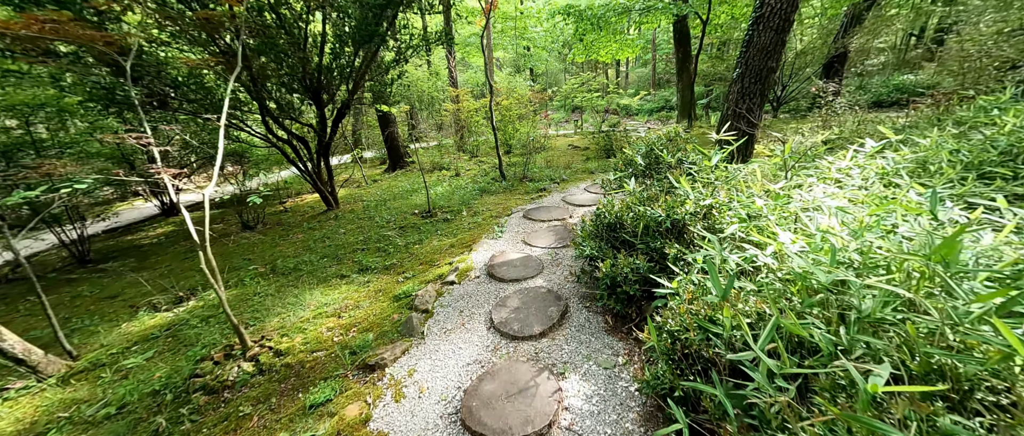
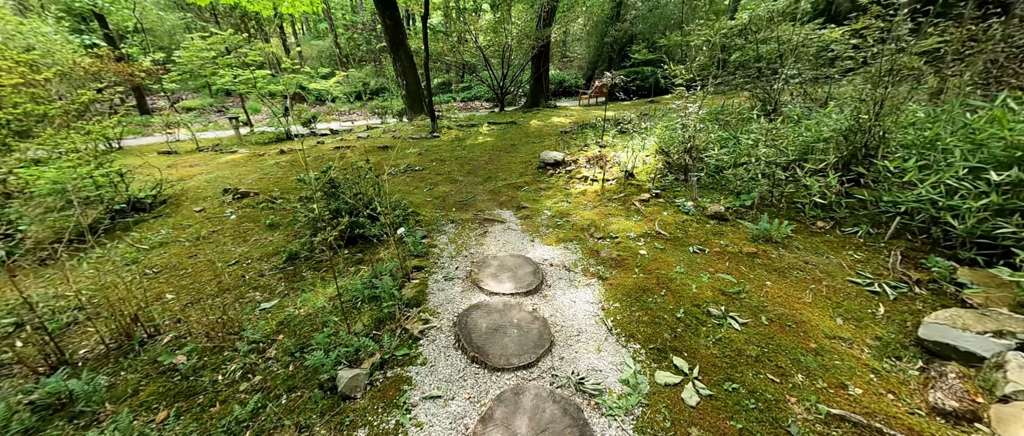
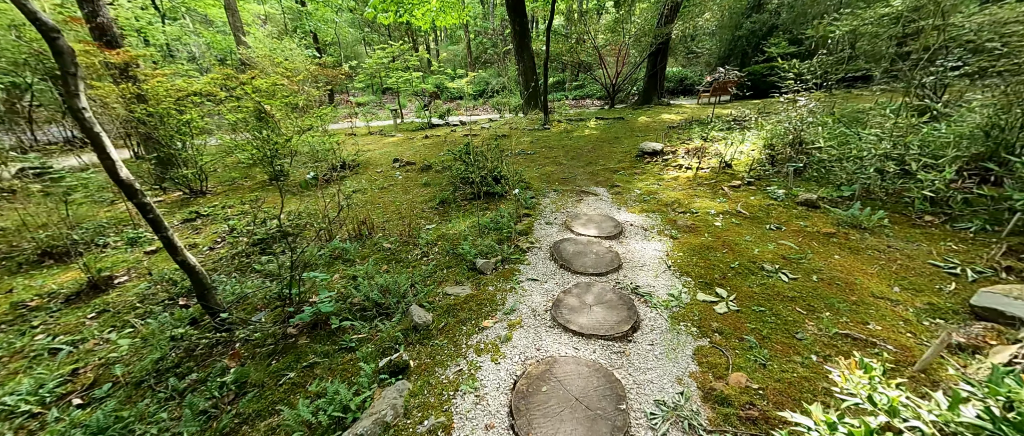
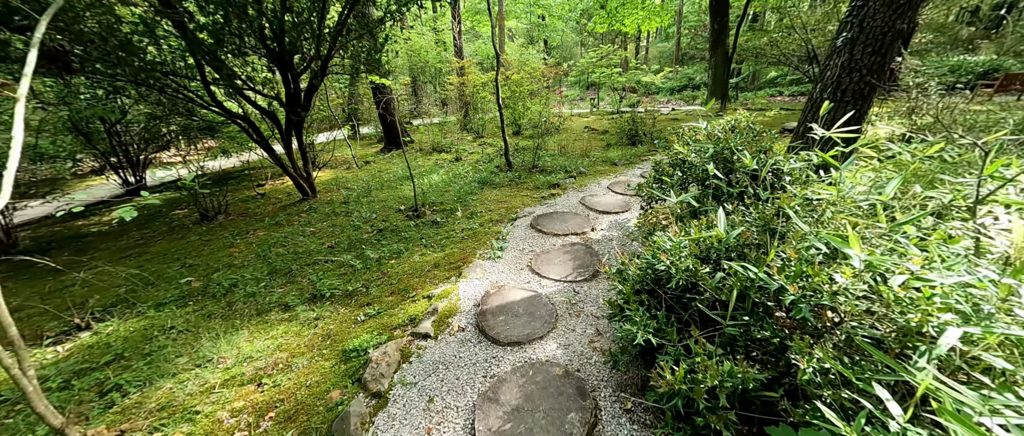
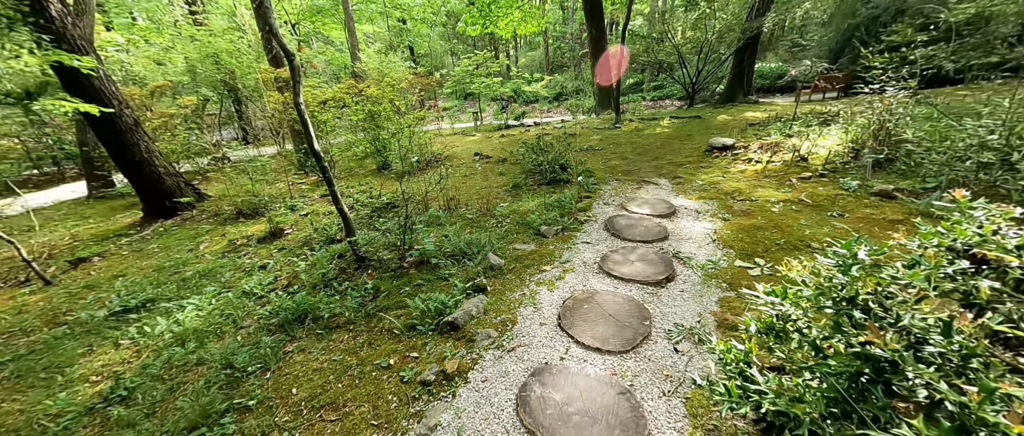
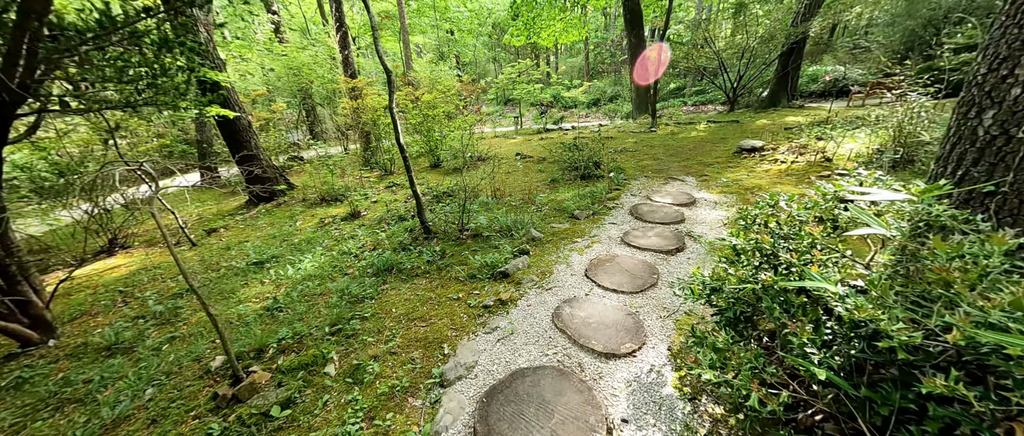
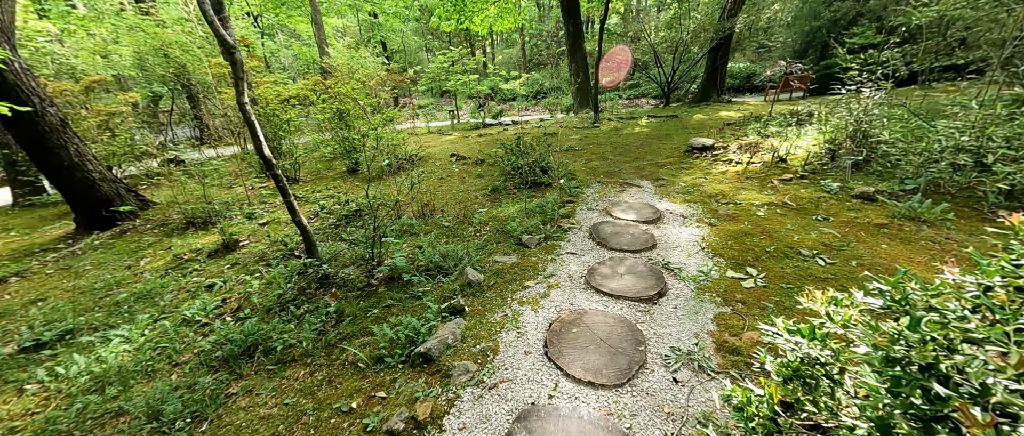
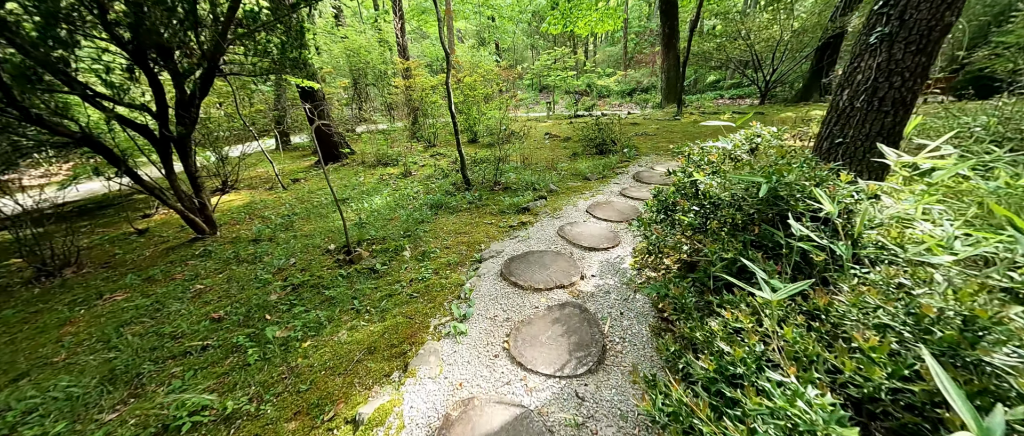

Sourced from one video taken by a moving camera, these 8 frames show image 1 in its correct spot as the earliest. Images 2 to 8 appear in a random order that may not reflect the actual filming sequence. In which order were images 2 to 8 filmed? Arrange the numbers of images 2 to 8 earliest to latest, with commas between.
4, 8, 6, 5, 7, 3, 2
